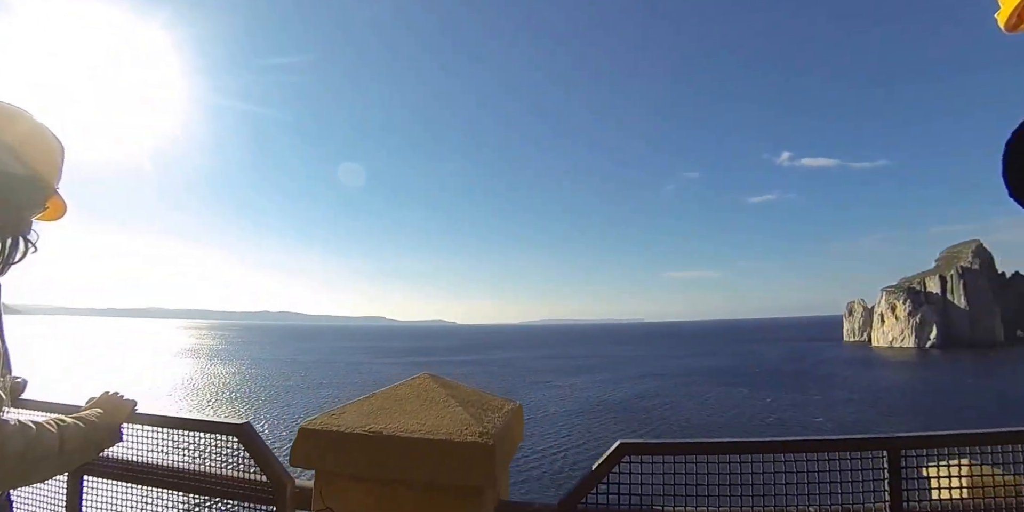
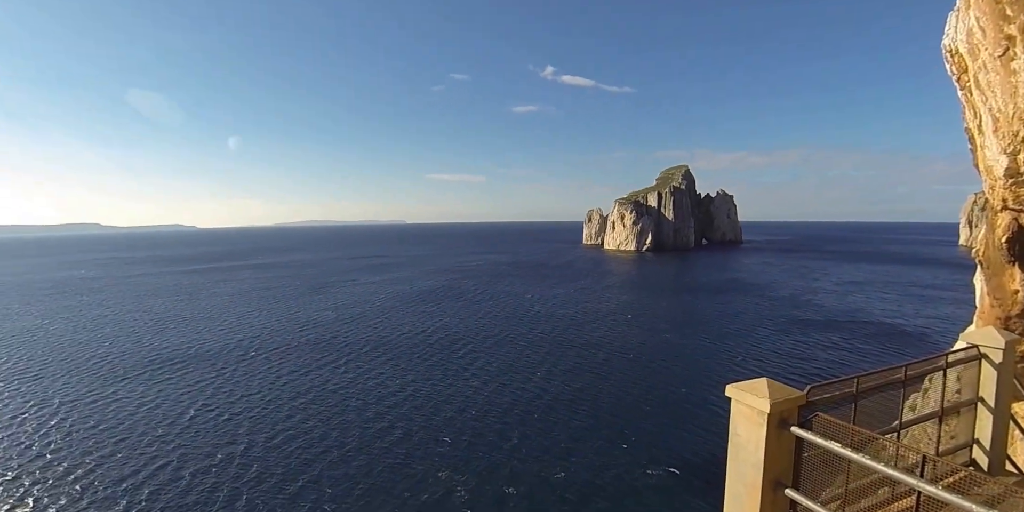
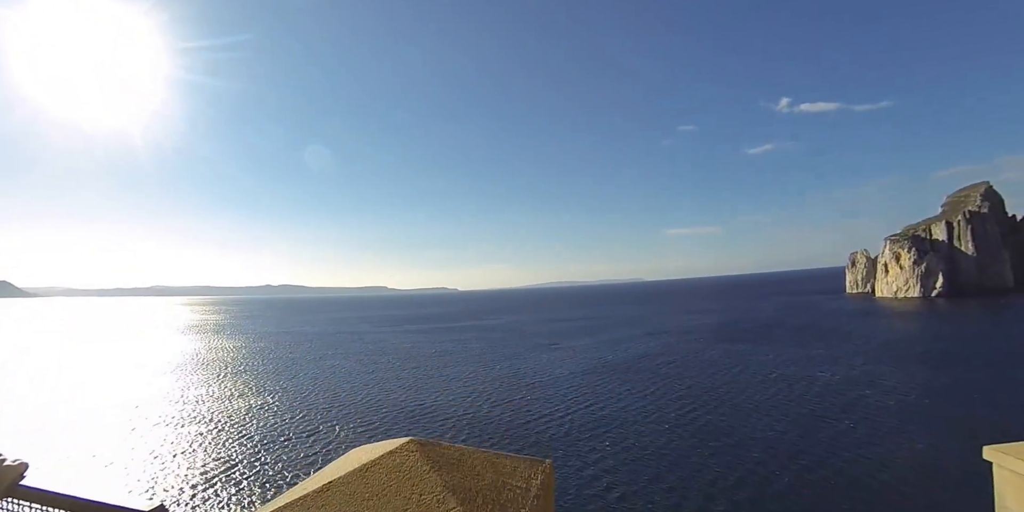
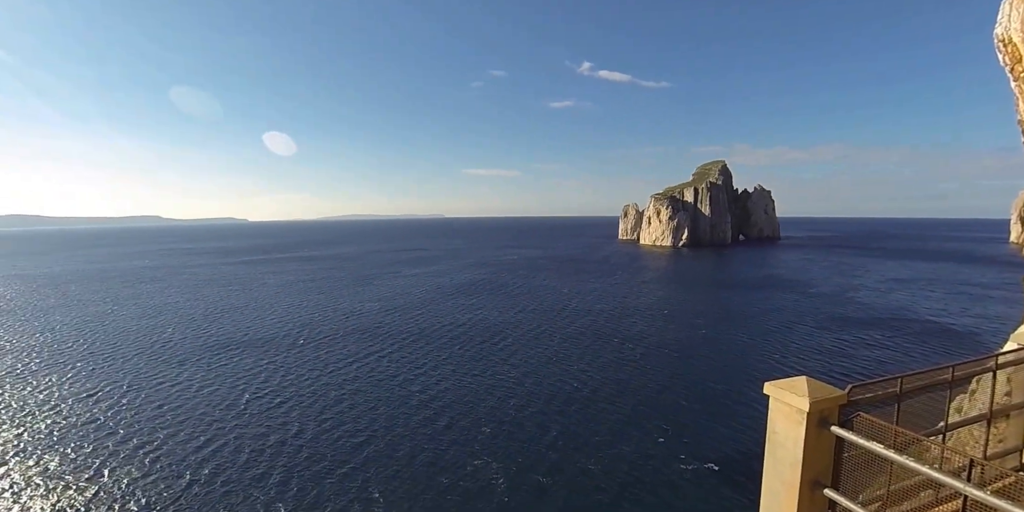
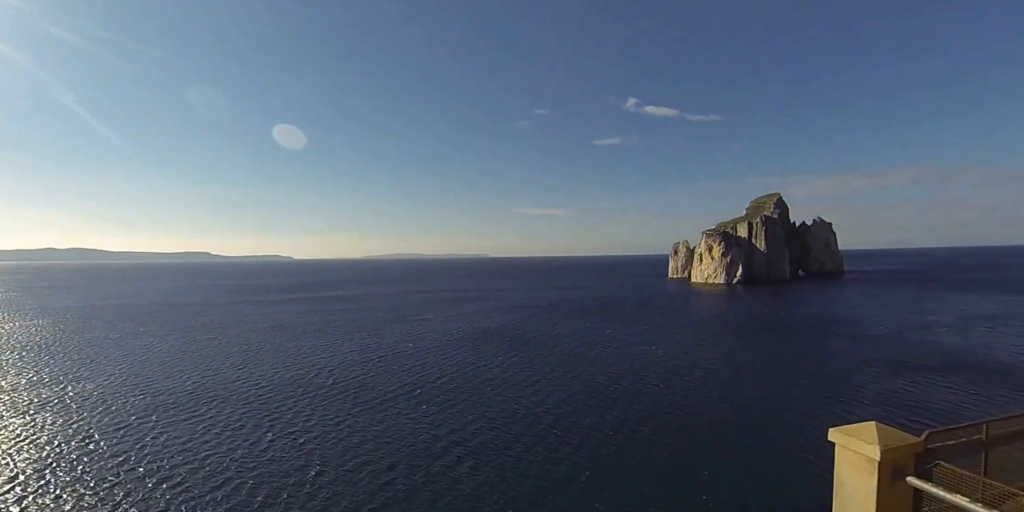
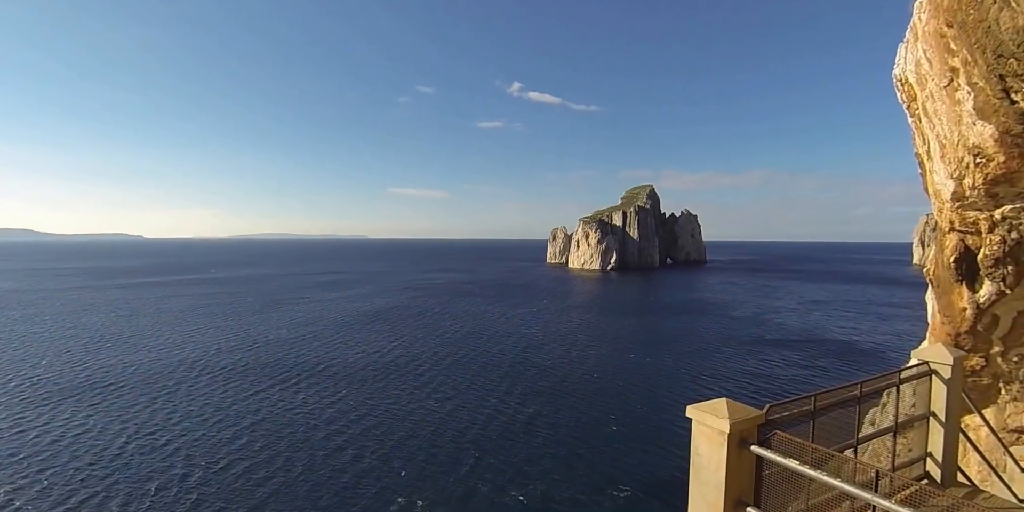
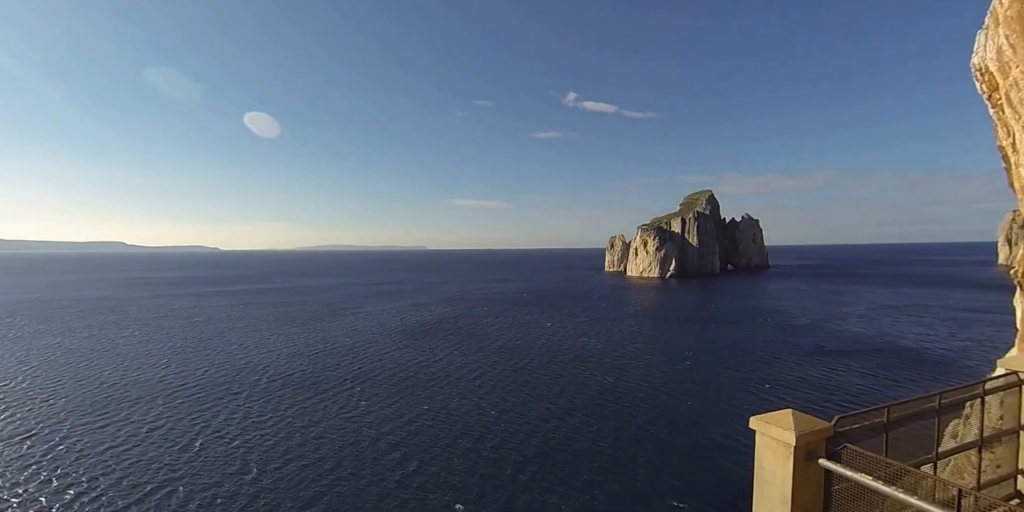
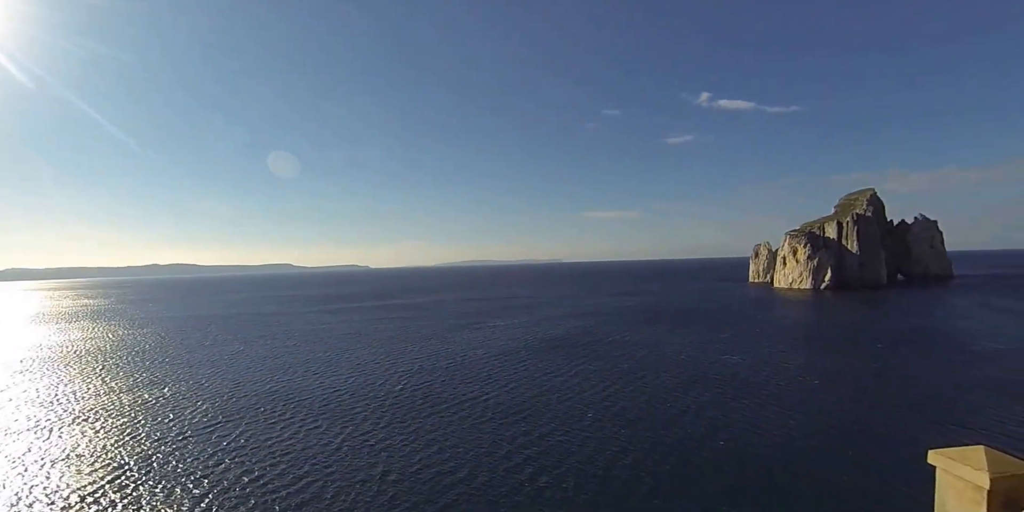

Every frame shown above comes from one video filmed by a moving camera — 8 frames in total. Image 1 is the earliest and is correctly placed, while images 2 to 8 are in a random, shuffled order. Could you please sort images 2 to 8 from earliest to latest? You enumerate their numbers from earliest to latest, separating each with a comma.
3, 8, 5, 7, 6, 2, 4
